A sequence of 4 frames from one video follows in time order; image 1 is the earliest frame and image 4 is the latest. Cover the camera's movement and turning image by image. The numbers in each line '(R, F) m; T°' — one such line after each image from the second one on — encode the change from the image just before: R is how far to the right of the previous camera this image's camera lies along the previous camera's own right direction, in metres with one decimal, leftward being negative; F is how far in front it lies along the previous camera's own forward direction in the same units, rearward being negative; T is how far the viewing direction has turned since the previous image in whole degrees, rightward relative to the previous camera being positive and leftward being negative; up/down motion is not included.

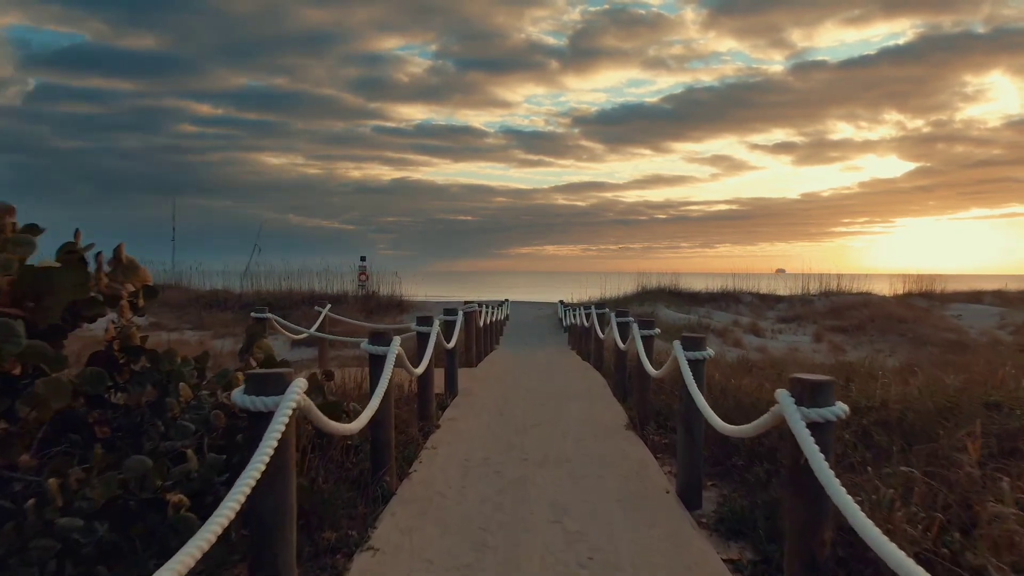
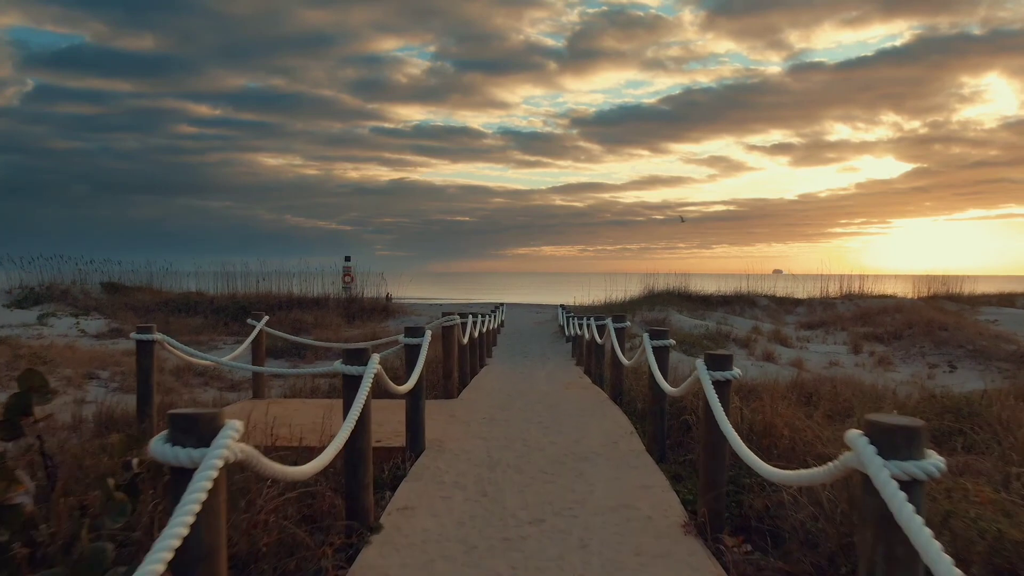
(+0.1, +2.4) m; 0°
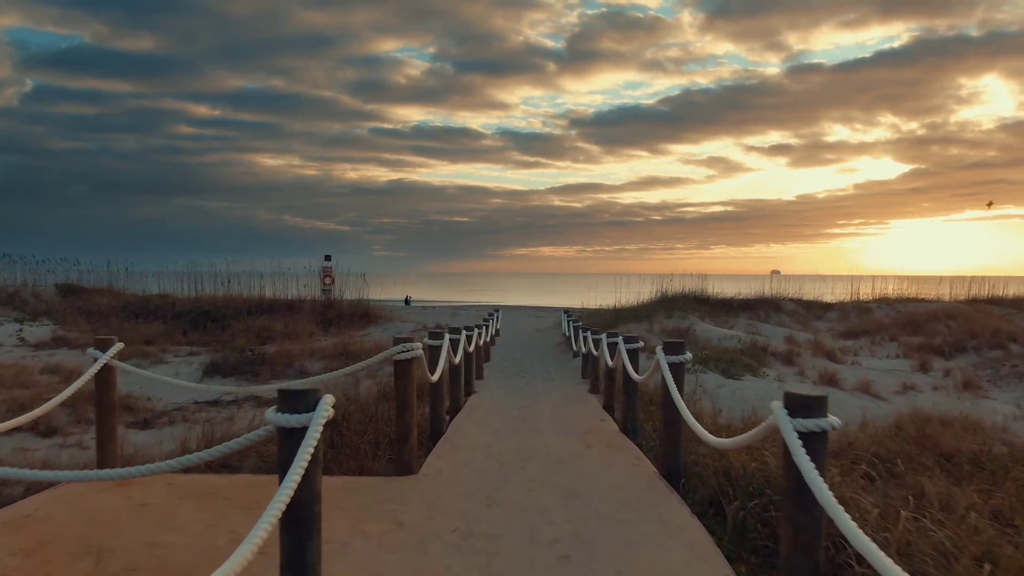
(0.0, +2.9) m; 0°
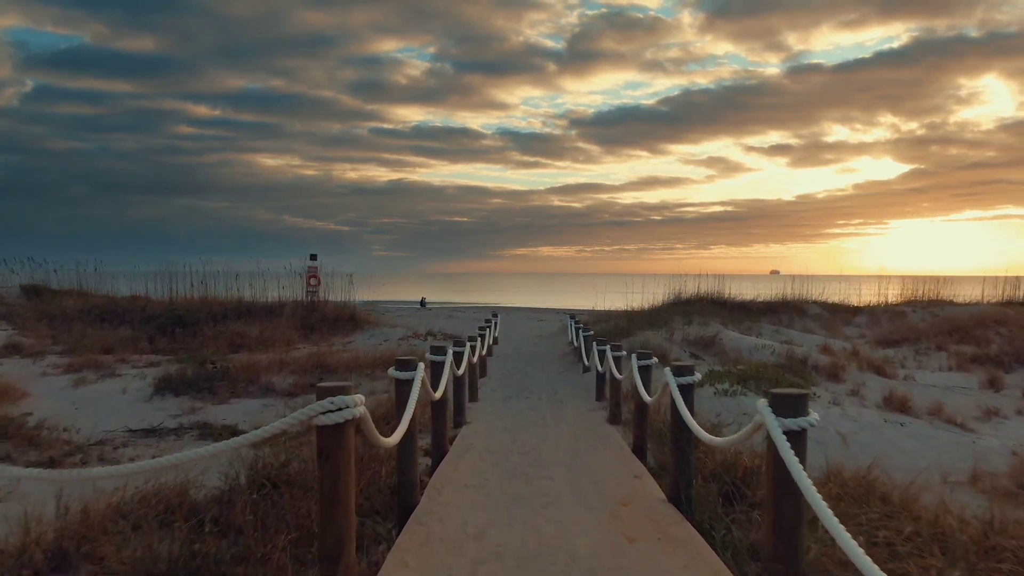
(0.0, +2.0) m; 0°
